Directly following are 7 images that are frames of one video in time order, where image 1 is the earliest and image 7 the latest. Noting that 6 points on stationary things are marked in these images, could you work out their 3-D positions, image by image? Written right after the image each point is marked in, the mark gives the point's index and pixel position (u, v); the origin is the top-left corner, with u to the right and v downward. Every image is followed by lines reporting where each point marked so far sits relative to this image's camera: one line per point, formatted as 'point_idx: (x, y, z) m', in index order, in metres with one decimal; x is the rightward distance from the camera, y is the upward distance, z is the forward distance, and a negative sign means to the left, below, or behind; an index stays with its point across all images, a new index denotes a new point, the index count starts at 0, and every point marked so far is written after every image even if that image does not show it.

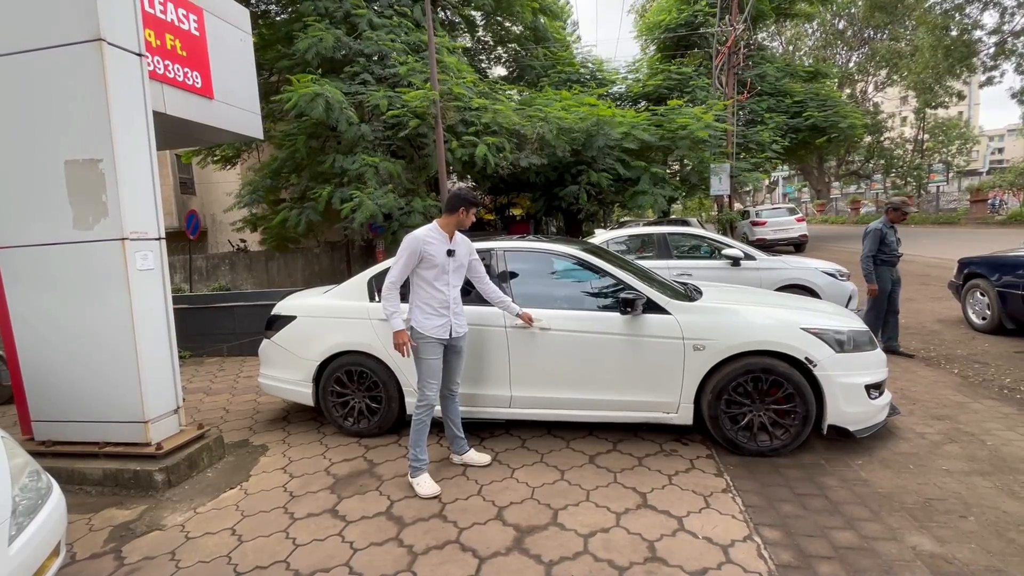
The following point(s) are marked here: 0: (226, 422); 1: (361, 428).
0: (-2.7, -1.3, +4.5) m
1: (-1.3, -1.2, +4.0) m
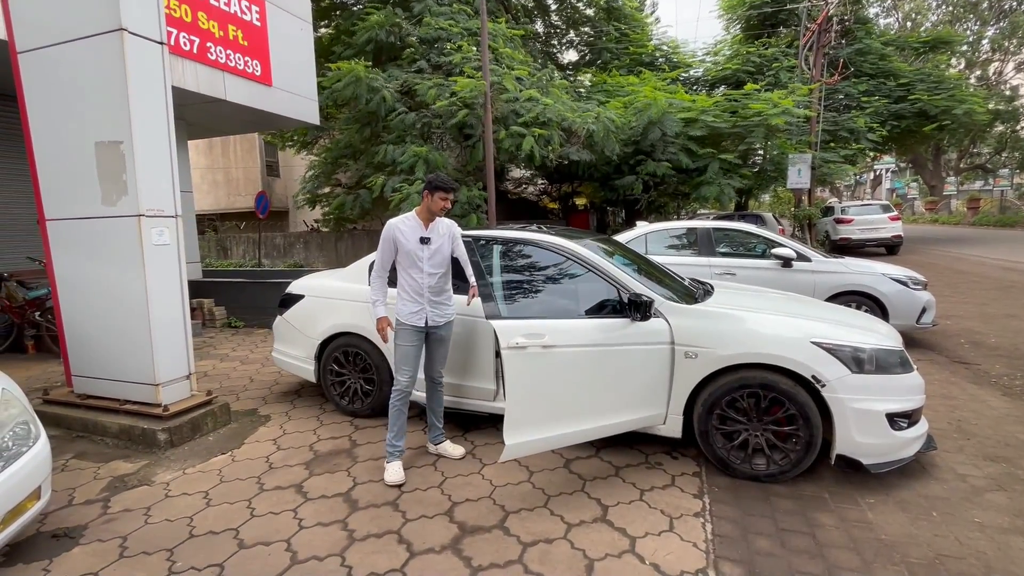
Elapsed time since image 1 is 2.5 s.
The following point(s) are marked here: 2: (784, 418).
0: (-2.7, -1.0, +4.8) m
1: (-1.3, -1.0, +4.1) m
2: (+1.7, -0.8, +2.9) m
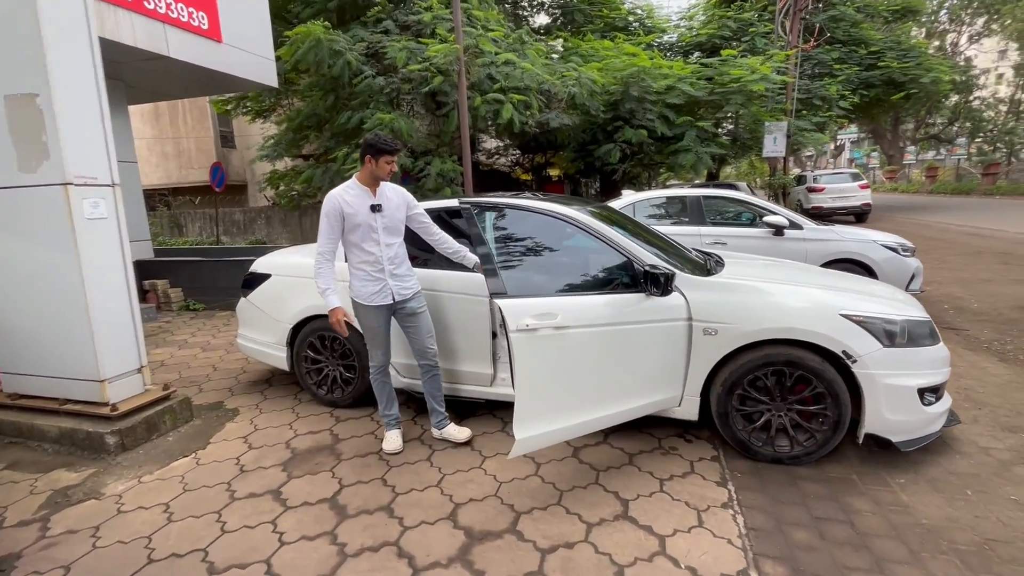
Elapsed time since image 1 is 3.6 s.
0: (-2.8, -0.8, +4.4) m
1: (-1.4, -0.8, +3.7) m
2: (+1.7, -0.6, +2.7) m
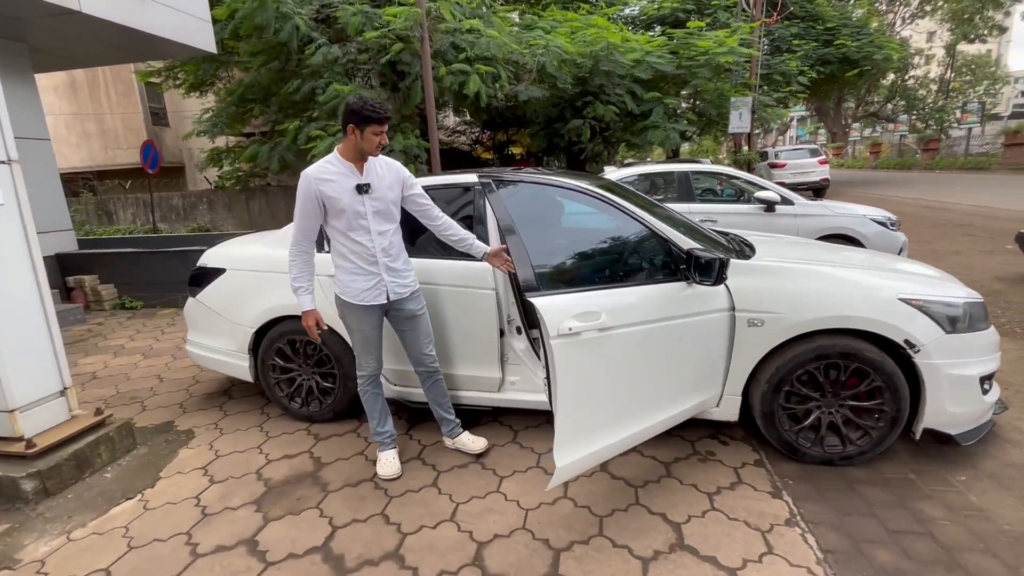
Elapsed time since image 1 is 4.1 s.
0: (-2.8, -0.8, +3.7) m
1: (-1.3, -0.8, +3.2) m
2: (+1.8, -0.5, +2.4) m
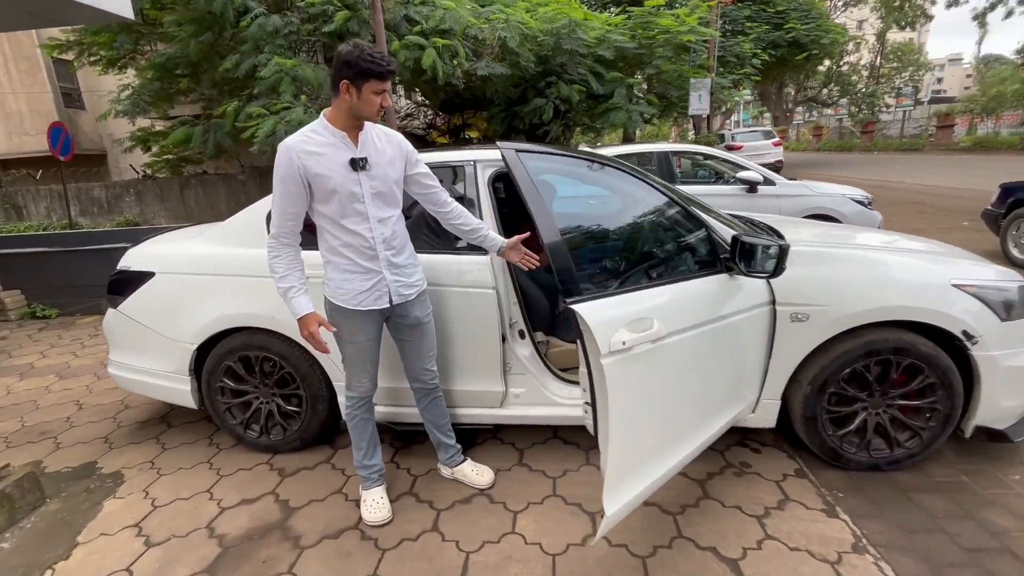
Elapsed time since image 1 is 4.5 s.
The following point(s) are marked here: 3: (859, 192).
0: (-2.8, -0.9, +3.0) m
1: (-1.3, -0.8, +2.6) m
2: (+1.9, -0.5, +2.2) m
3: (+4.3, +1.2, +5.9) m
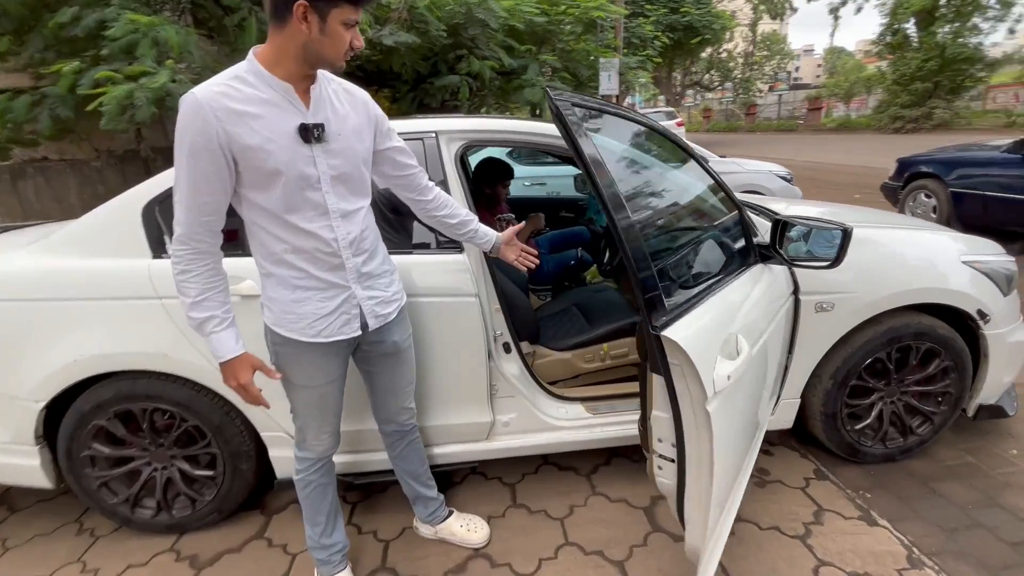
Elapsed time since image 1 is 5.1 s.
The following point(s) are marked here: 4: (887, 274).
0: (-2.9, -1.1, +2.1) m
1: (-1.4, -0.9, +1.9) m
2: (+1.8, -0.4, +2.1) m
3: (+3.4, +1.5, +6.1) m
4: (+1.5, +0.1, +1.9) m
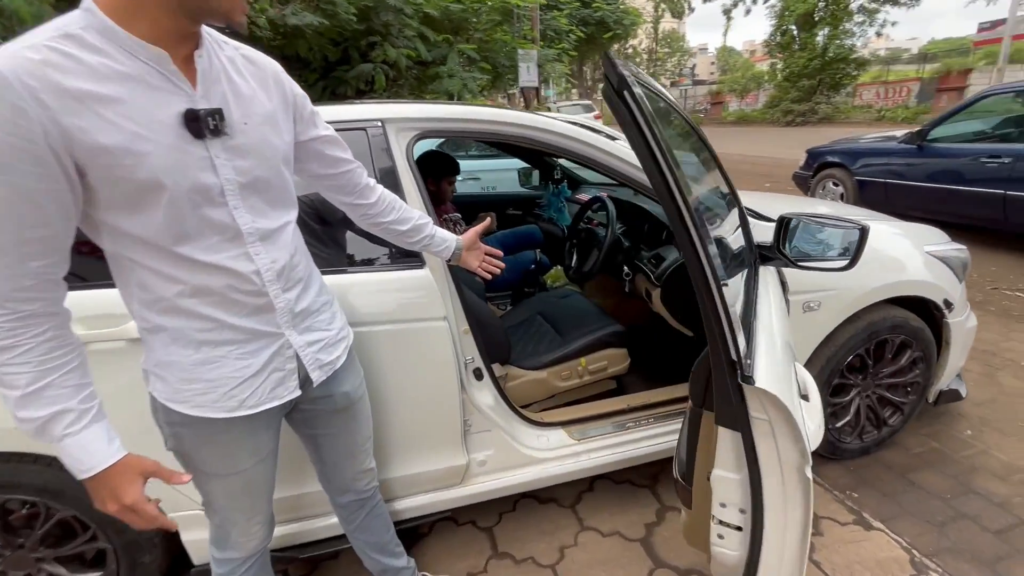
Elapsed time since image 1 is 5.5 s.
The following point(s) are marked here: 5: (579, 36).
0: (-2.9, -1.3, +1.3) m
1: (-1.4, -1.1, +1.4) m
2: (+1.7, -0.3, +2.1) m
3: (+2.5, +1.7, +6.2) m
4: (+1.4, +0.1, +1.9) m
5: (+2.3, +9.0, +17.1) m
